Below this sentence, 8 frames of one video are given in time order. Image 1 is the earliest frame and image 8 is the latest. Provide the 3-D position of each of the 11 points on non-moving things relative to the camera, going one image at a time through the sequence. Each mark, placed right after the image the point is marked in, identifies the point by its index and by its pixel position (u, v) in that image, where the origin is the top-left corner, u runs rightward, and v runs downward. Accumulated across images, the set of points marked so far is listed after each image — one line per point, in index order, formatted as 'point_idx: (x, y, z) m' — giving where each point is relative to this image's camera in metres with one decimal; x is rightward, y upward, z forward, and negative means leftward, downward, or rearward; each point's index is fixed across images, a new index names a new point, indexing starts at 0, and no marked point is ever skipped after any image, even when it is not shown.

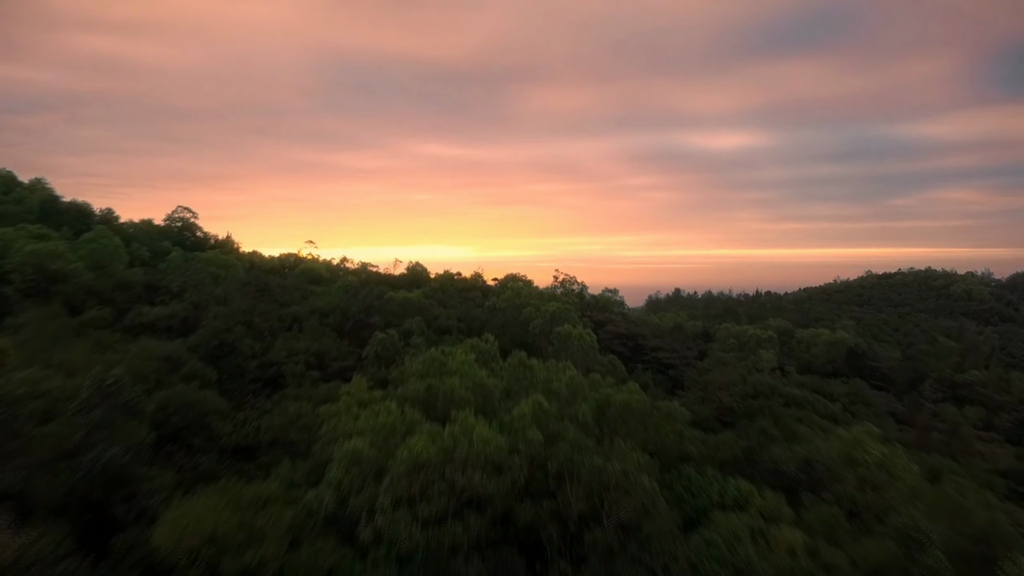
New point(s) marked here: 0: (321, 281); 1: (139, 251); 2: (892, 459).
0: (-4.9, +0.2, +18.4) m
1: (-7.6, +0.7, +14.5) m
2: (+4.2, -1.9, +7.8) m
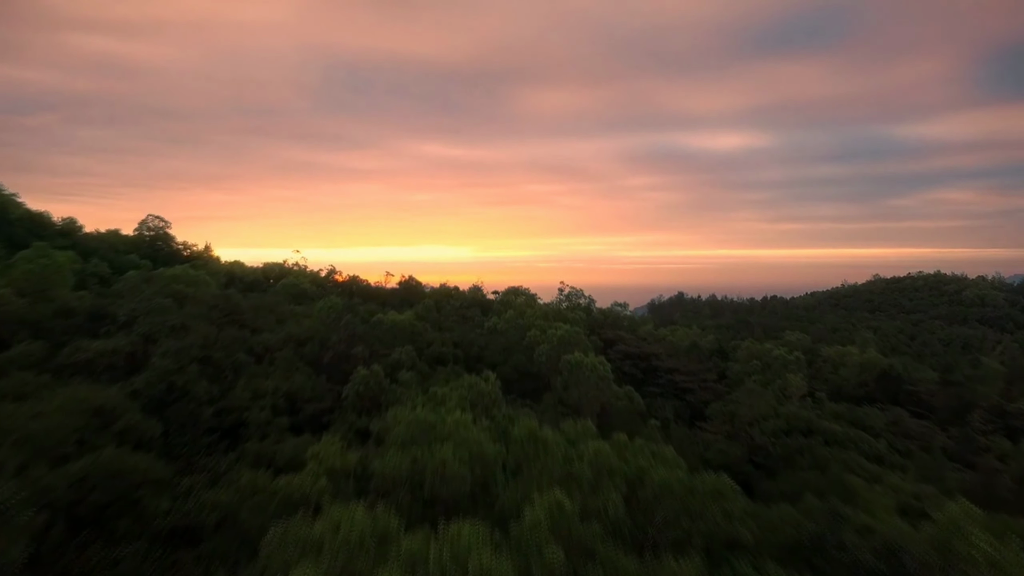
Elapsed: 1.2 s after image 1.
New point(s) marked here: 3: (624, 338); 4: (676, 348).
0: (-4.9, -0.2, +16.8) m
1: (-7.6, +0.4, +12.8) m
2: (+4.3, -2.3, +6.2) m
3: (+3.0, -1.3, +19.0) m
4: (+4.5, -1.7, +19.5) m
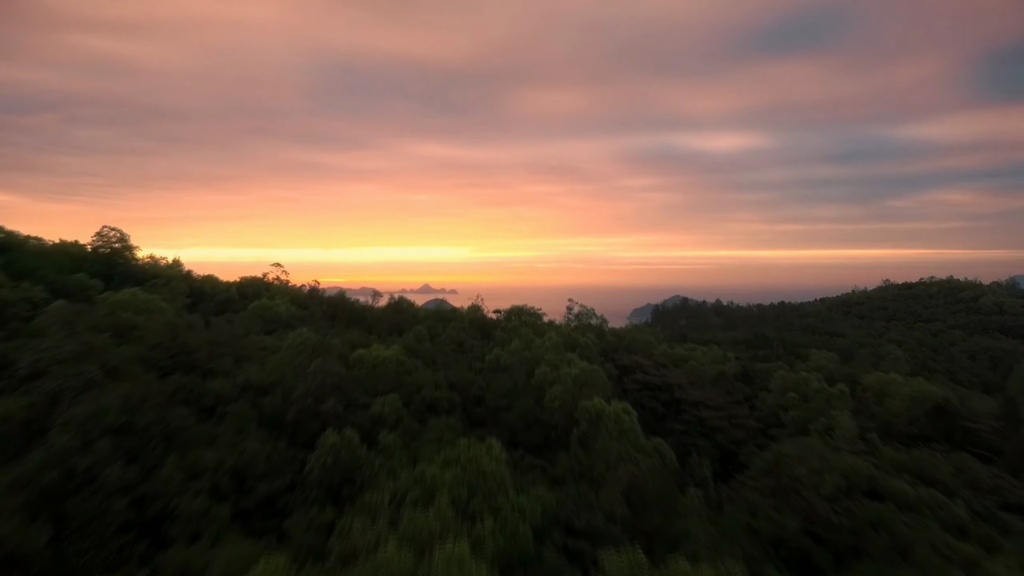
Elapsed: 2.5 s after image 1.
0: (-4.8, -0.7, +14.7) m
1: (-7.5, -0.1, +10.7) m
2: (+4.4, -2.8, +4.1) m
3: (+3.1, -1.8, +17.0) m
4: (+4.6, -2.1, +17.4) m
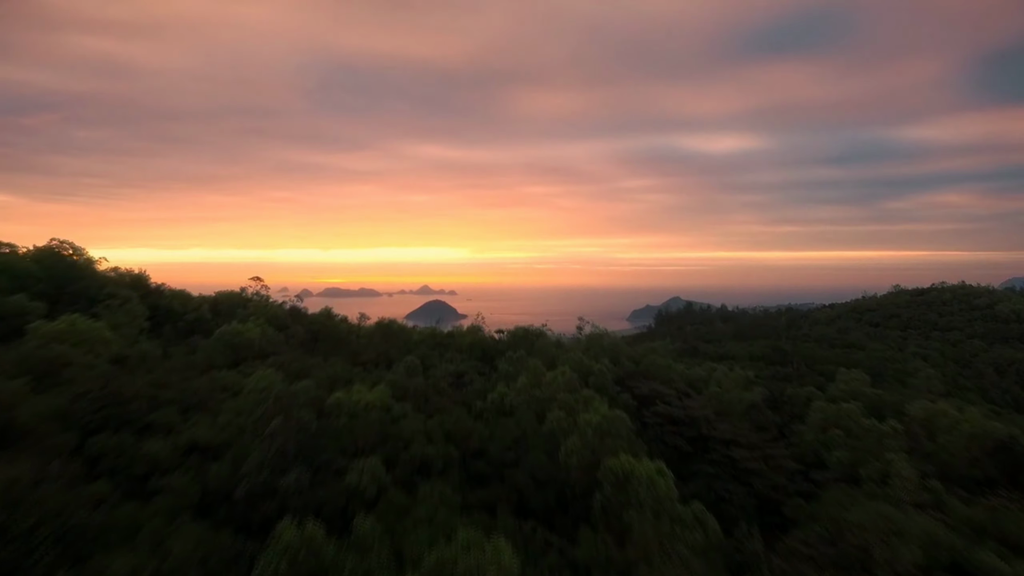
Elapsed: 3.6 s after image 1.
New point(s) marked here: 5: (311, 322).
0: (-4.7, -1.1, +12.8) m
1: (-7.4, -0.5, +8.8) m
2: (+4.5, -3.2, +2.2) m
3: (+3.2, -2.3, +15.1) m
4: (+4.7, -2.6, +15.5) m
5: (-4.6, -0.7, +16.2) m
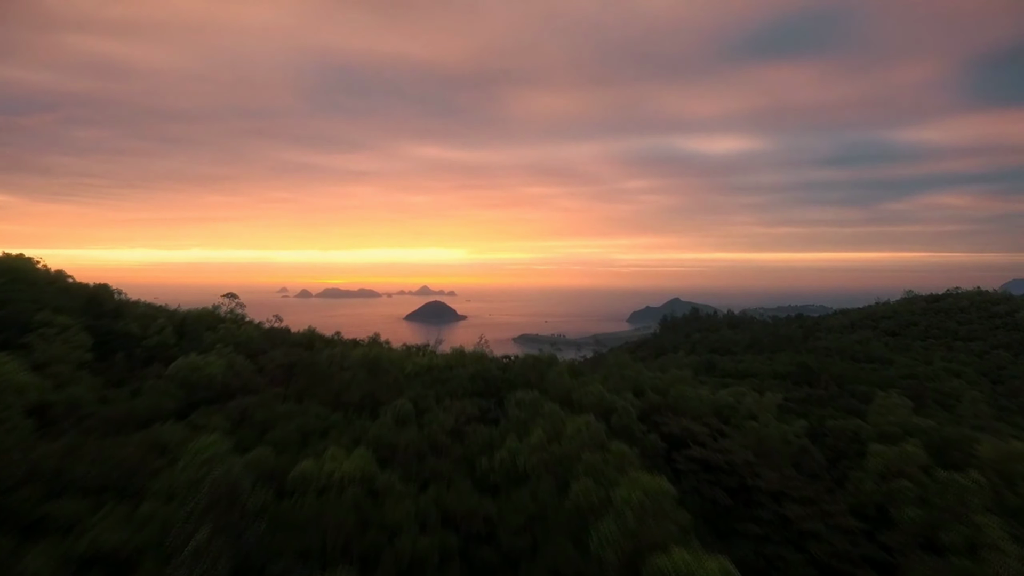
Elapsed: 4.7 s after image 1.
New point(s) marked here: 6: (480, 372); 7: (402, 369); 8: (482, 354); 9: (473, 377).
0: (-4.5, -1.5, +10.7) m
1: (-7.2, -0.9, +6.8) m
2: (+4.7, -3.6, +0.2) m
3: (+3.4, -2.7, +13.0) m
4: (+4.9, -3.0, +13.5) m
5: (-4.4, -1.1, +14.1) m
6: (-0.6, -1.7, +13.5) m
7: (-1.9, -1.4, +12.2) m
8: (-0.6, -1.5, +15.5) m
9: (-0.7, -1.6, +13.0) m
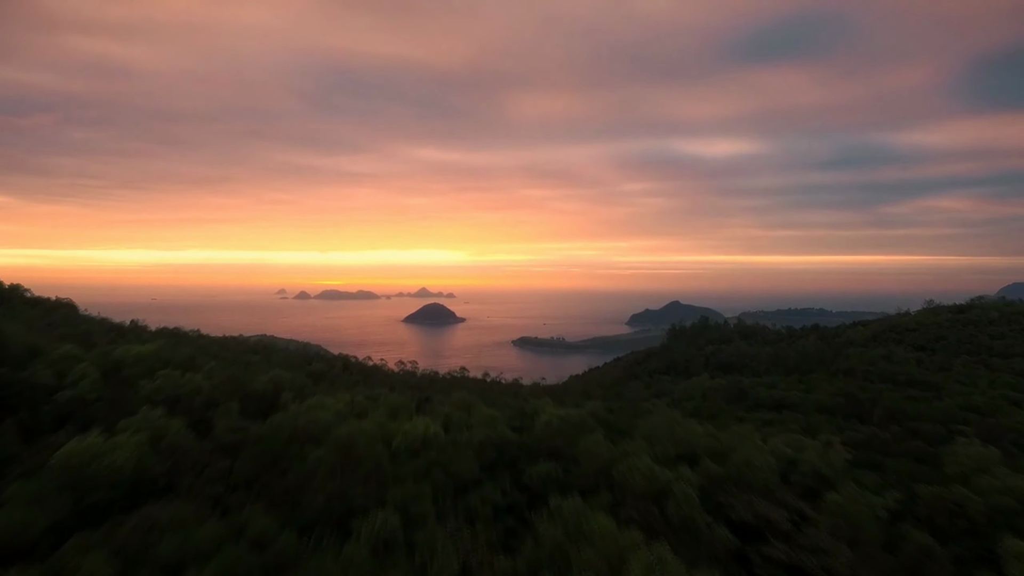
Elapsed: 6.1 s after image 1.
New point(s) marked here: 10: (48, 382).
0: (-4.2, -2.1, +7.6) m
1: (-6.9, -1.5, +3.7) m
2: (+5.0, -4.1, -2.9) m
3: (+3.7, -3.3, +9.9) m
4: (+5.2, -3.6, +10.4) m
5: (-4.1, -1.7, +11.0) m
6: (-0.3, -2.3, +10.4) m
7: (-1.6, -2.0, +9.1) m
8: (-0.3, -2.1, +12.4) m
9: (-0.4, -2.2, +9.9) m
10: (-7.0, -1.4, +10.7) m
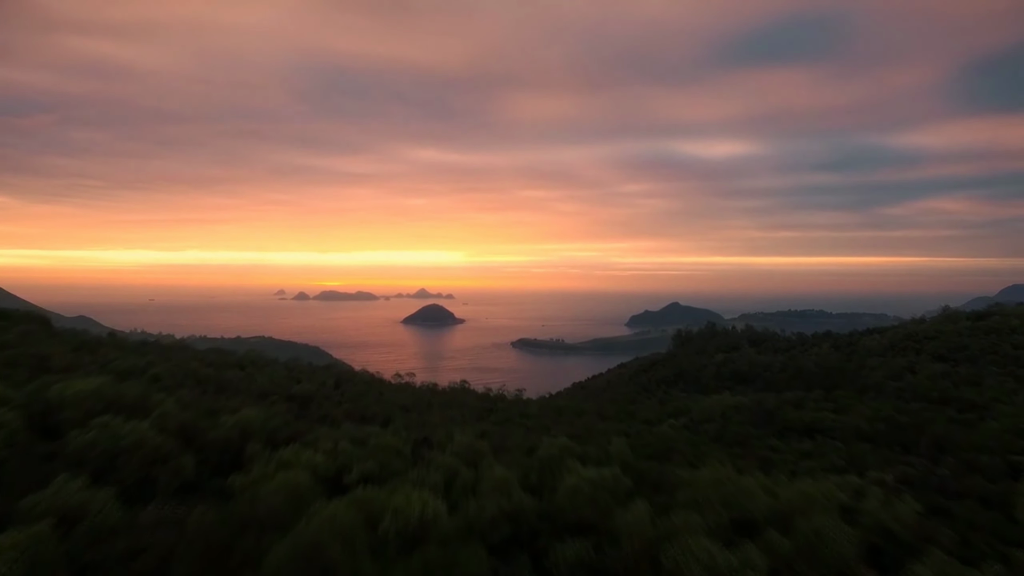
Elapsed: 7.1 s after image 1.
0: (-4.0, -2.4, +5.5) m
1: (-6.6, -1.8, +1.5) m
2: (+5.2, -4.5, -5.1) m
3: (+3.9, -3.7, +7.8) m
4: (+5.4, -4.0, +8.3) m
5: (-3.9, -2.1, +8.8) m
6: (-0.1, -2.6, +8.3) m
7: (-1.3, -2.3, +6.9) m
8: (-0.1, -2.5, +10.2) m
9: (-0.2, -2.6, +7.7) m
10: (-6.7, -1.8, +8.5) m
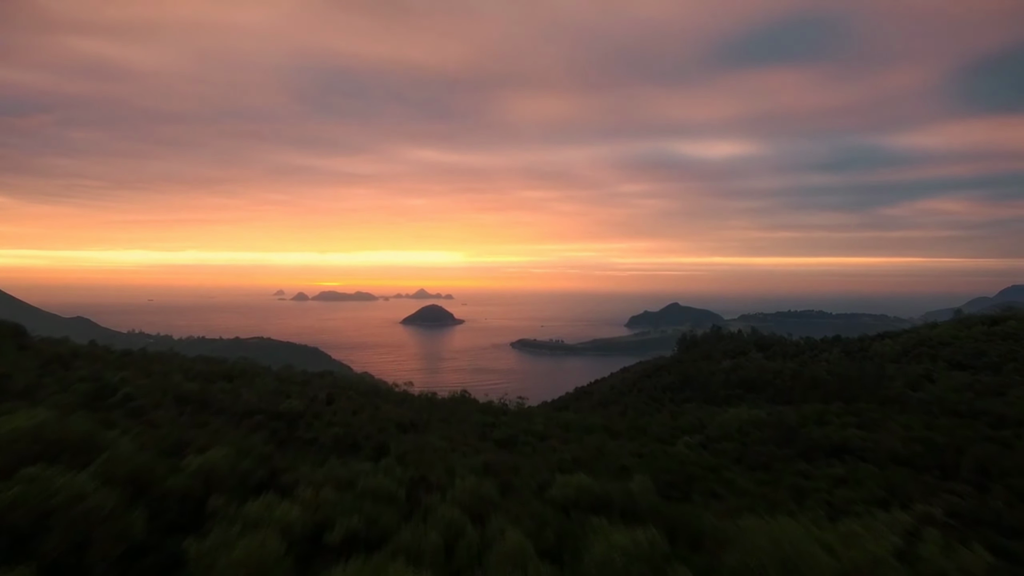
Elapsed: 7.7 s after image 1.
0: (-3.8, -2.7, +3.9) m
1: (-6.5, -2.1, -0.1) m
2: (+5.4, -4.8, -6.7) m
3: (+4.1, -3.9, +6.2) m
4: (+5.6, -4.2, +6.7) m
5: (-3.7, -2.4, +7.2) m
6: (+0.1, -2.9, +6.7) m
7: (-1.2, -2.6, +5.3) m
8: (0.0, -2.7, +8.7) m
9: (0.0, -2.8, +6.1) m
10: (-6.6, -2.0, +6.9) m
